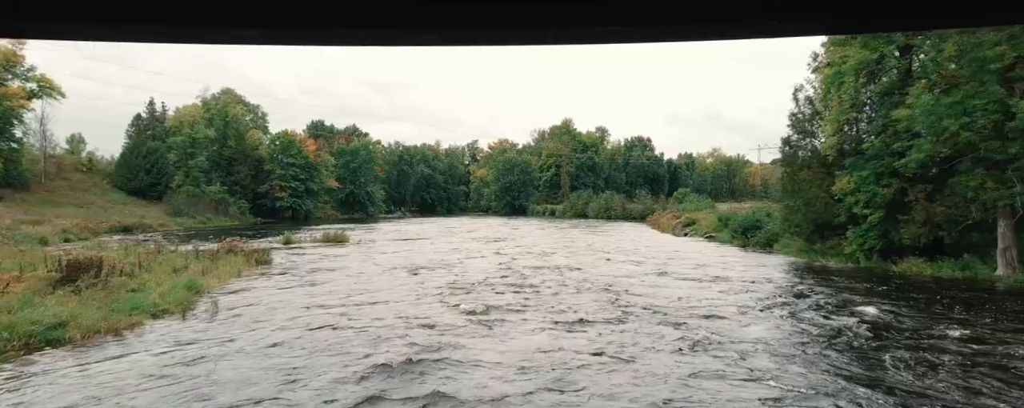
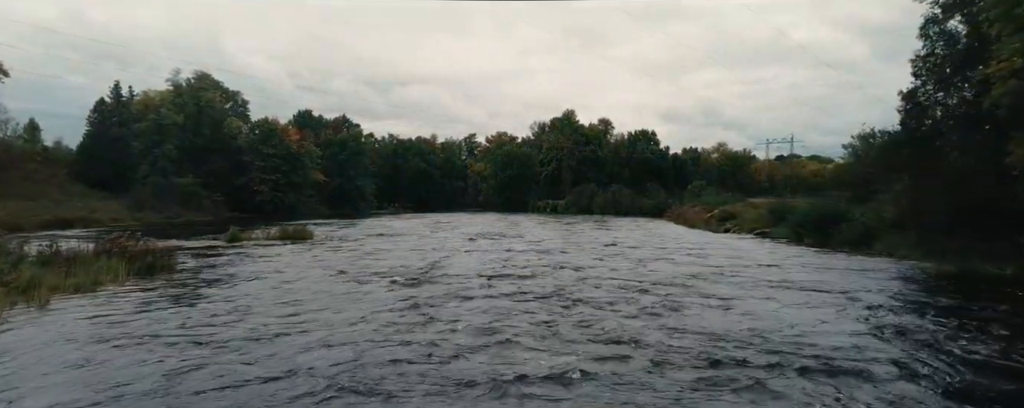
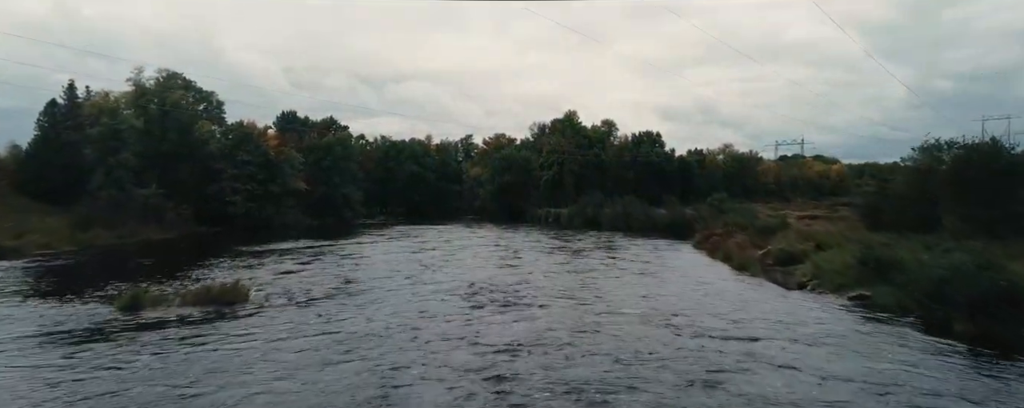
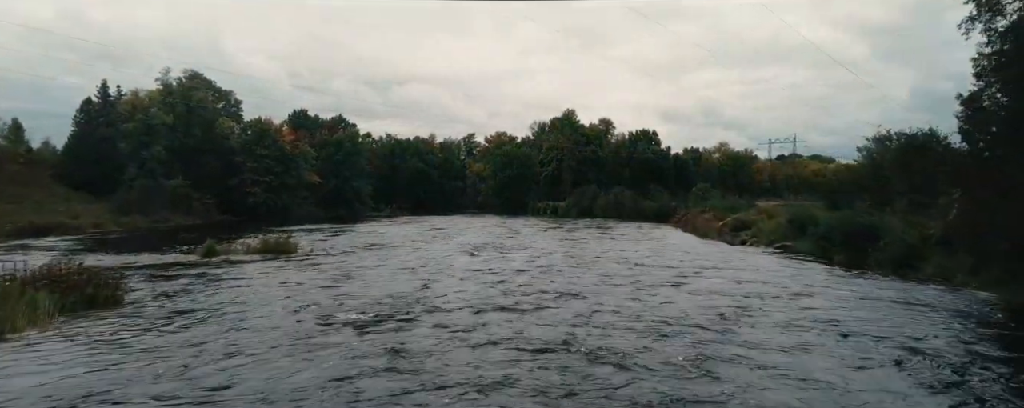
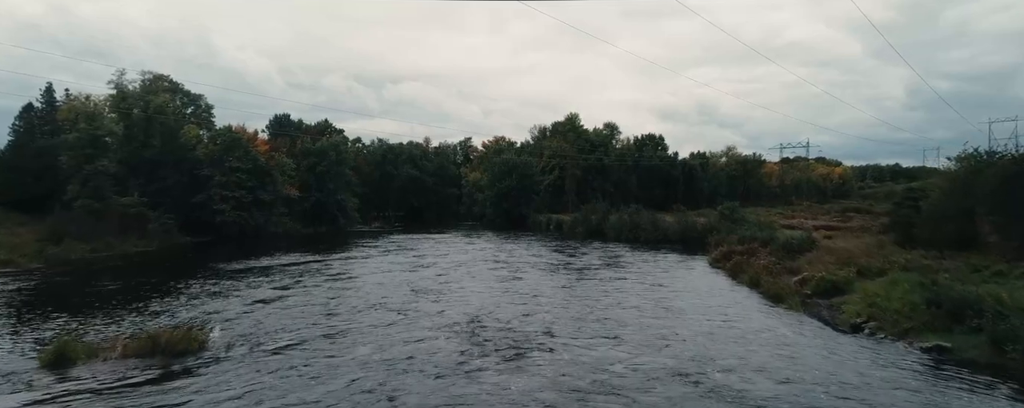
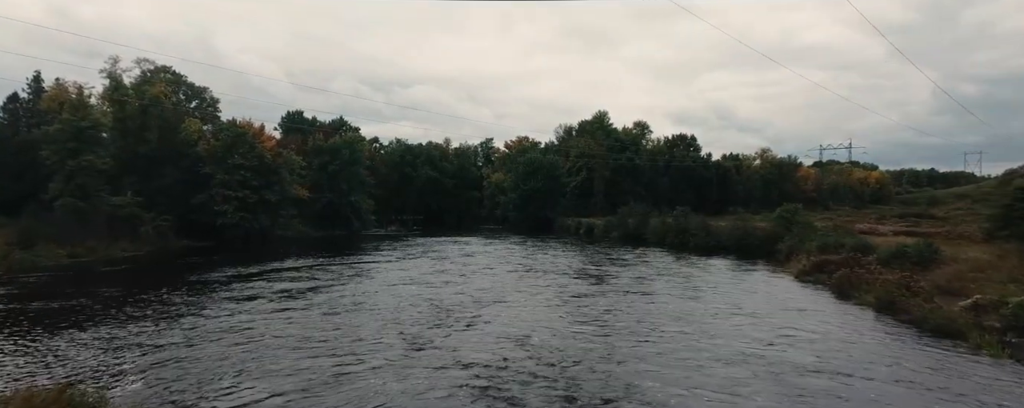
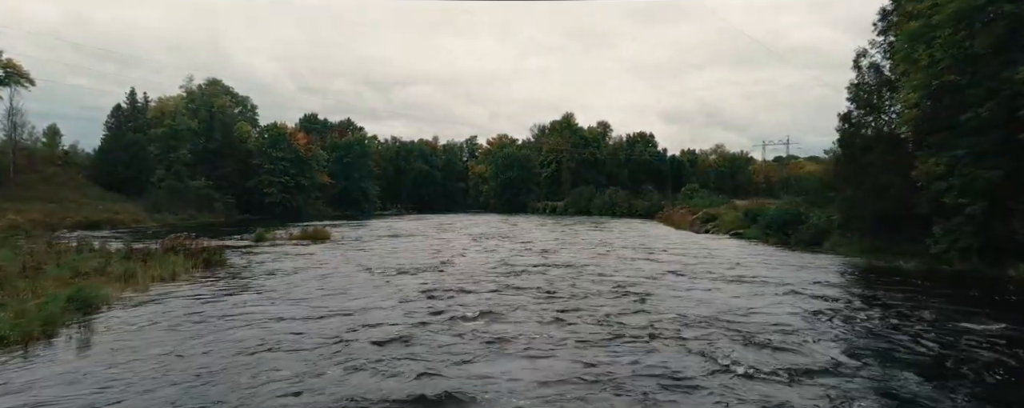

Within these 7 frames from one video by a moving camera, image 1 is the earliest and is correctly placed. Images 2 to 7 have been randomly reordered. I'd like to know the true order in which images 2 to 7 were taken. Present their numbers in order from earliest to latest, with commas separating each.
7, 2, 4, 3, 5, 6
